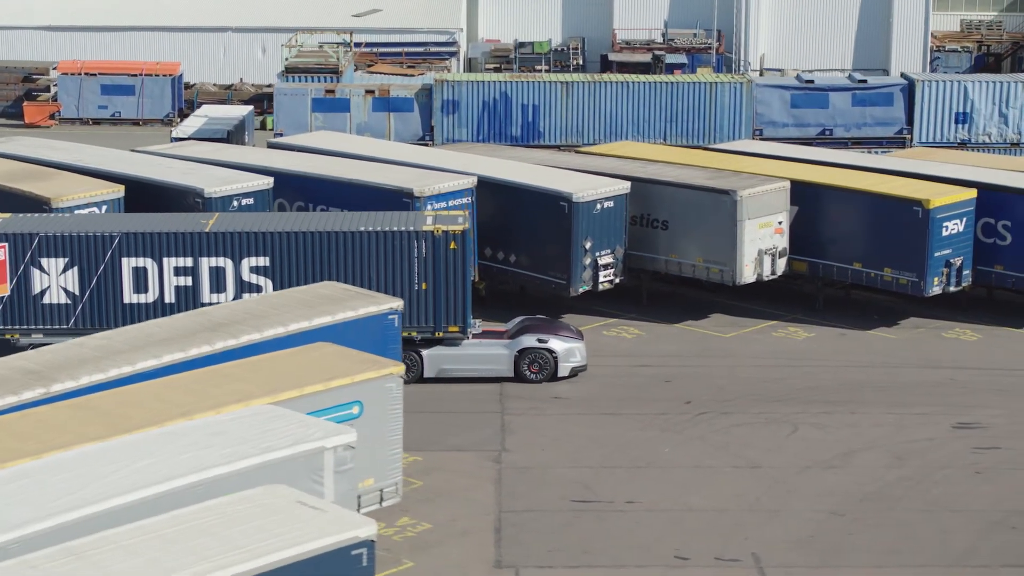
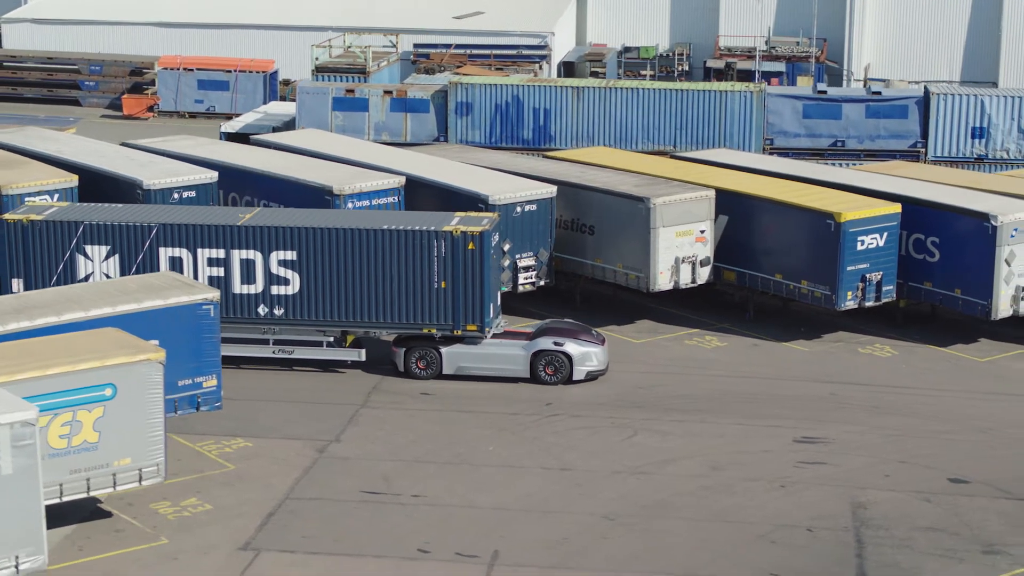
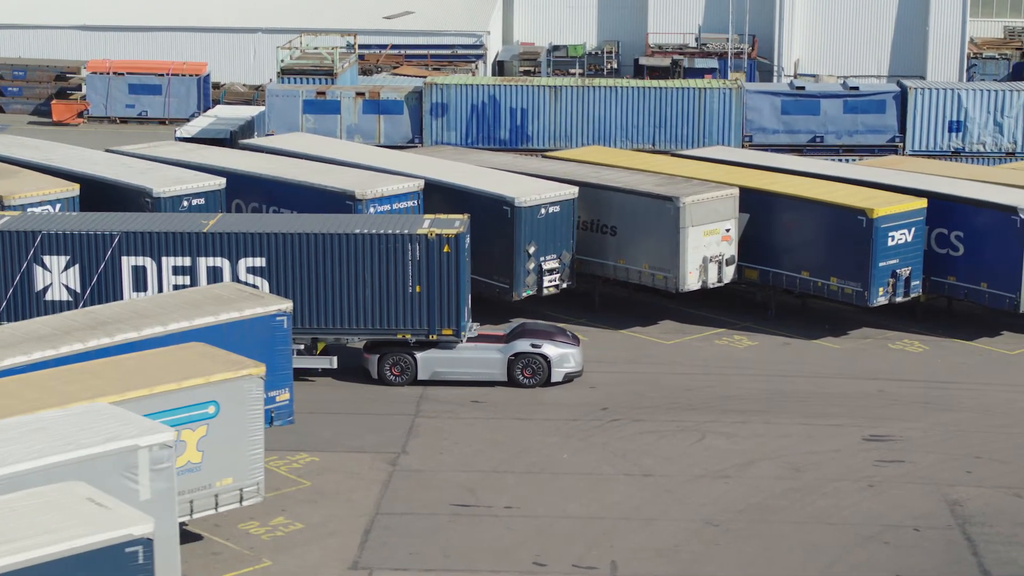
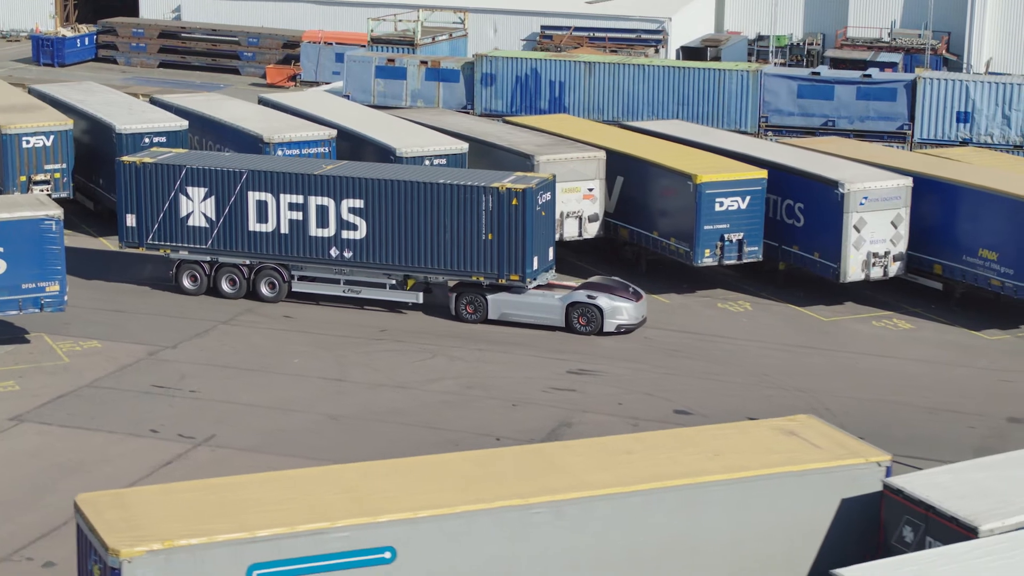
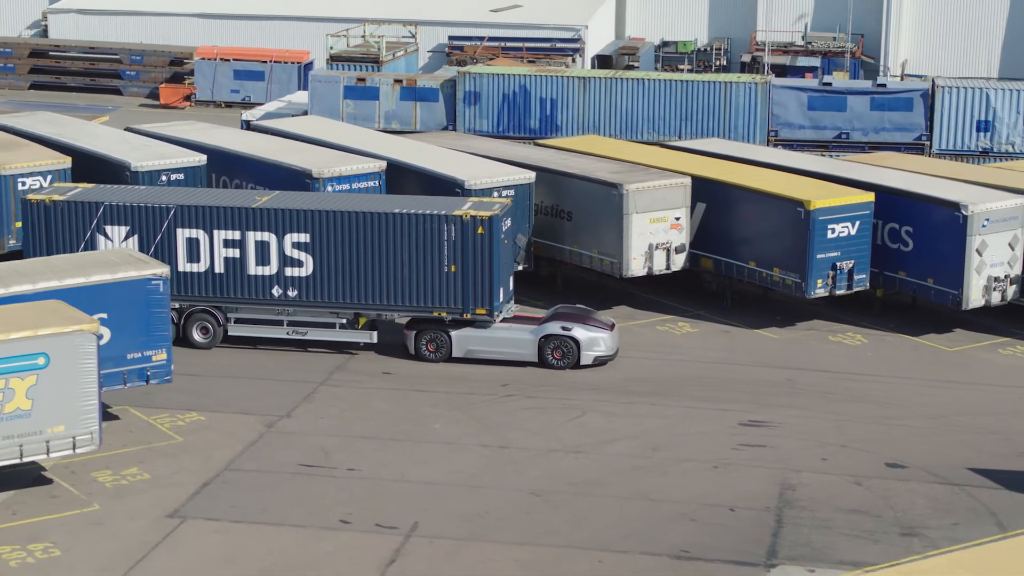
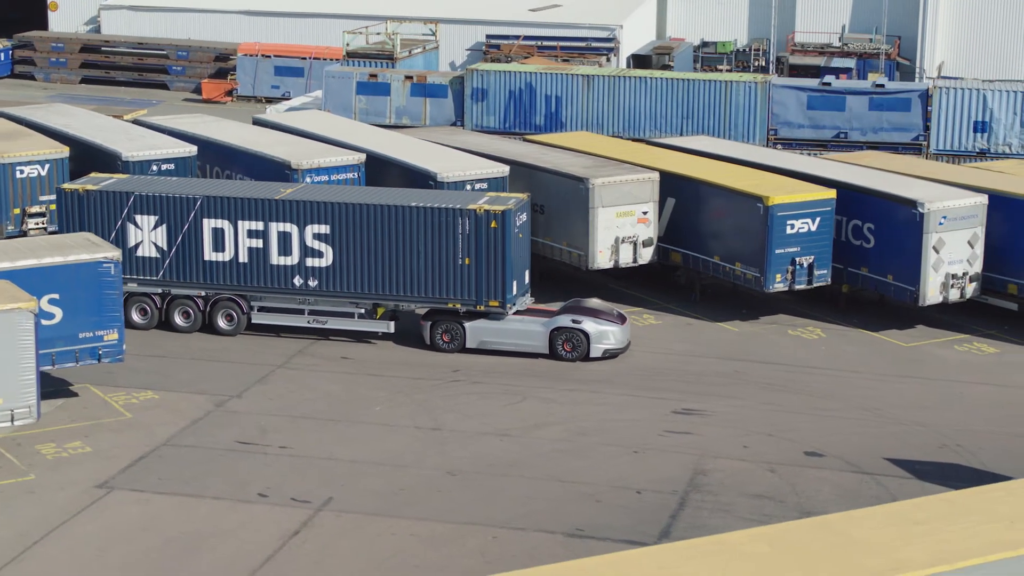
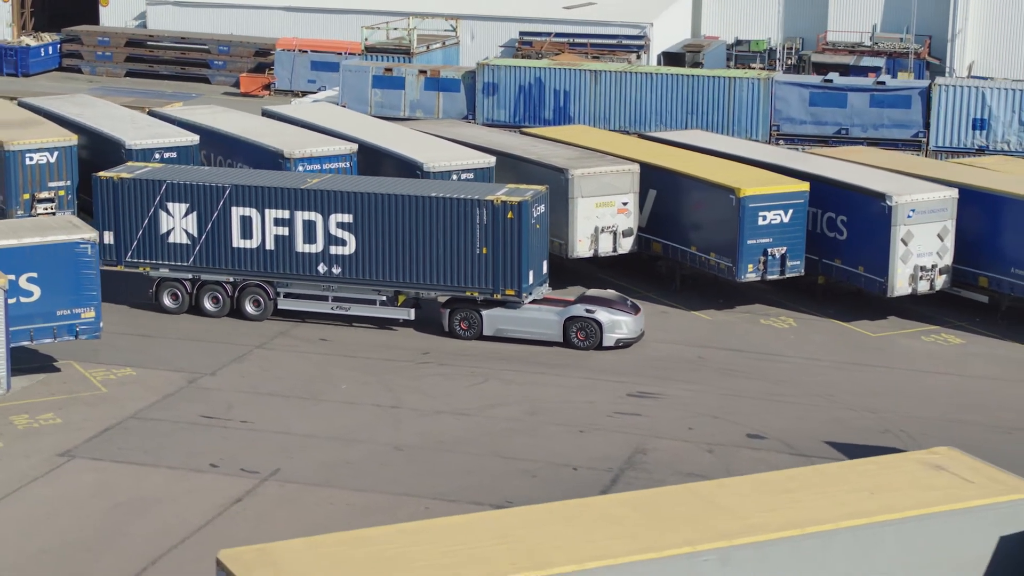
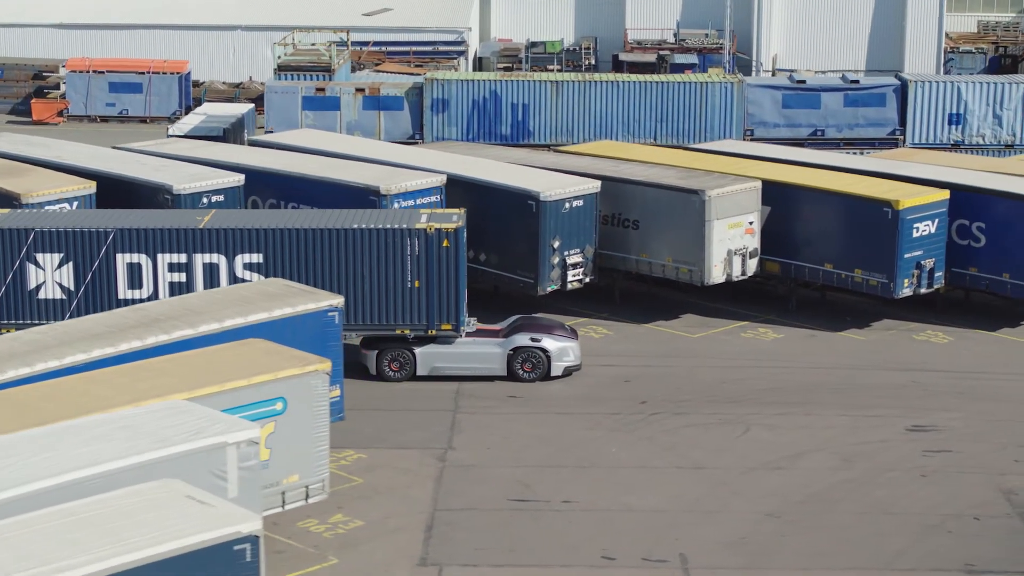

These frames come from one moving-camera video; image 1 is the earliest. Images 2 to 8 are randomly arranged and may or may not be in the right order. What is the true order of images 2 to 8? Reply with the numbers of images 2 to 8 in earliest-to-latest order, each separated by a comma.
8, 3, 2, 5, 6, 7, 4
